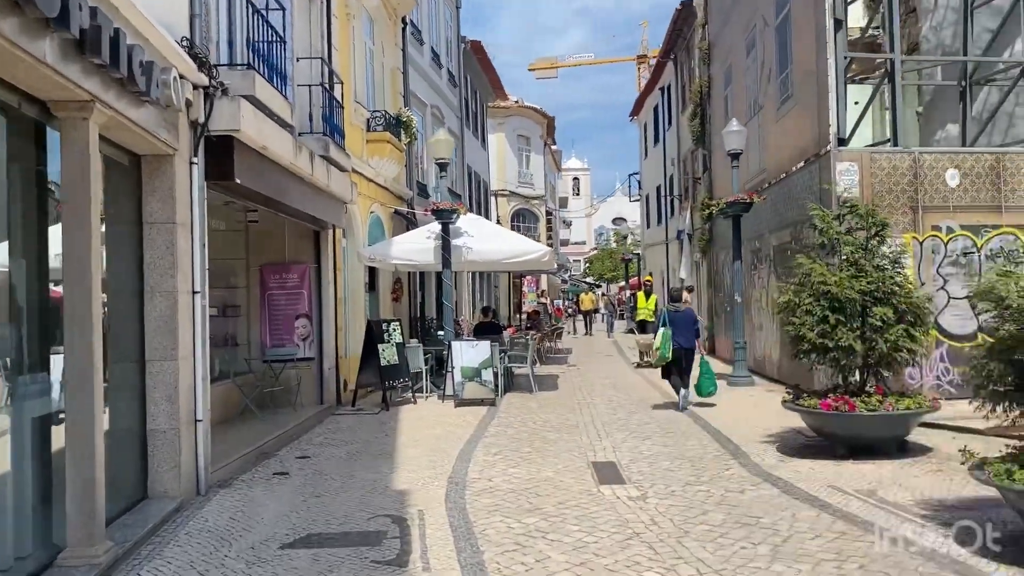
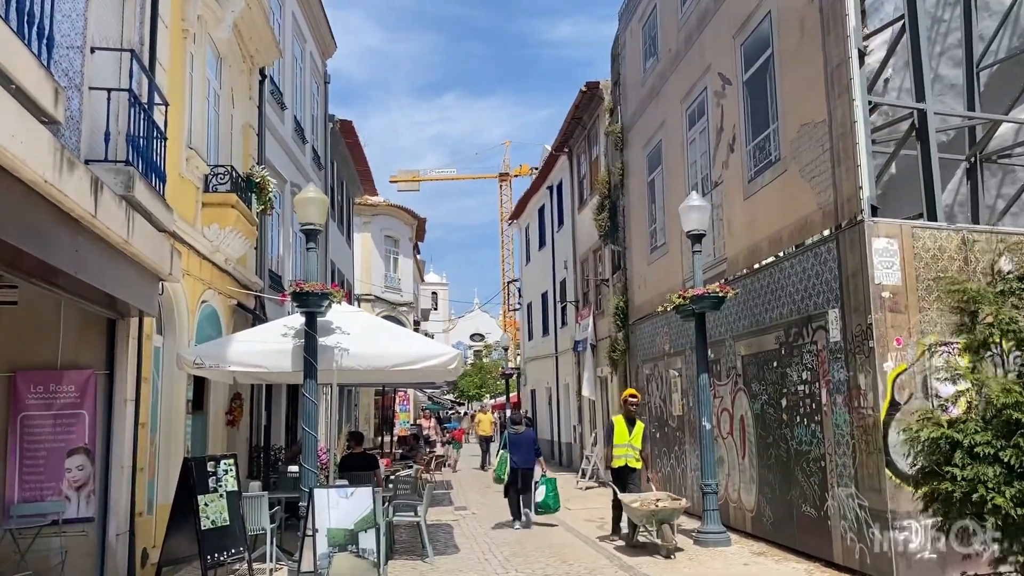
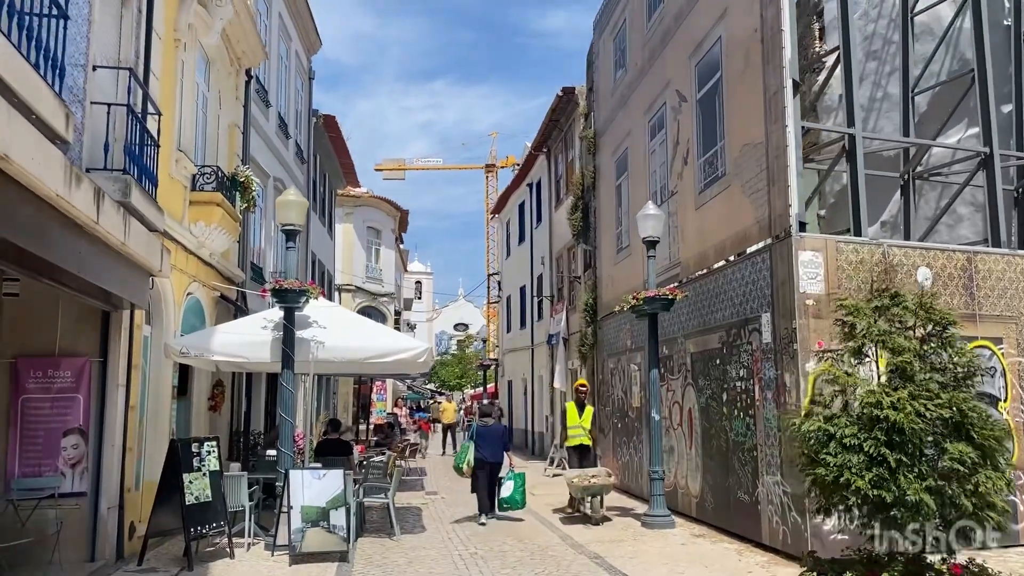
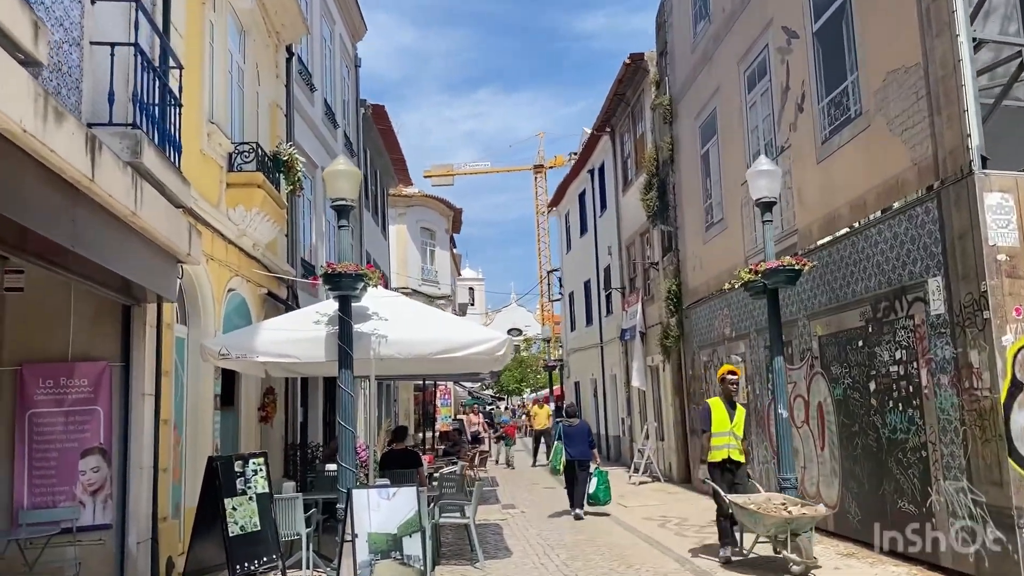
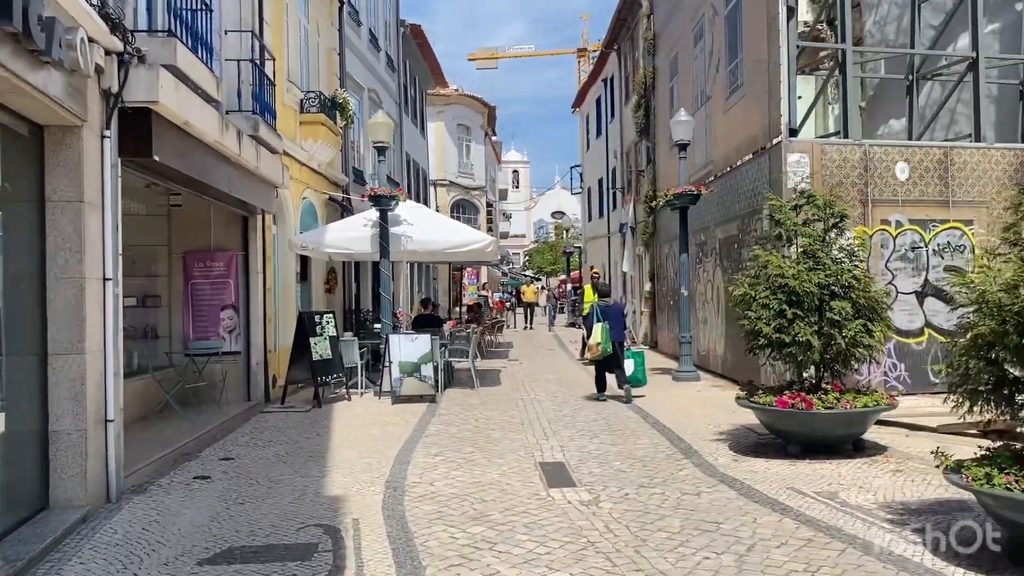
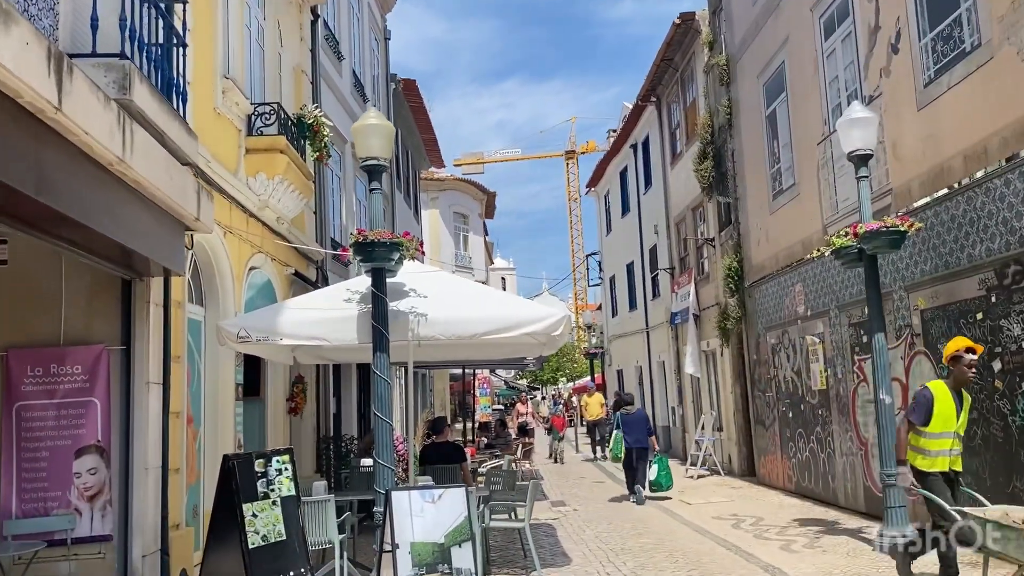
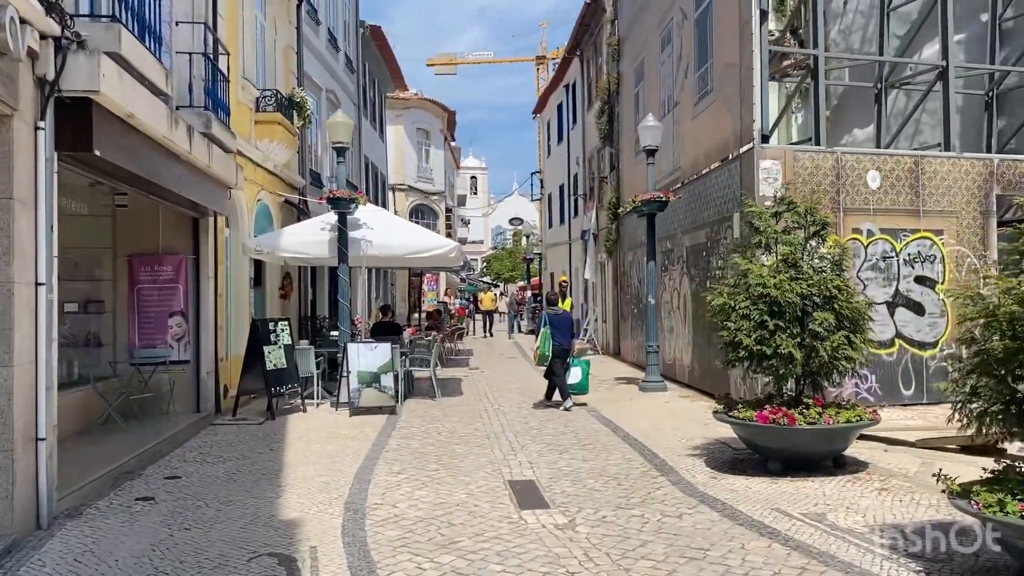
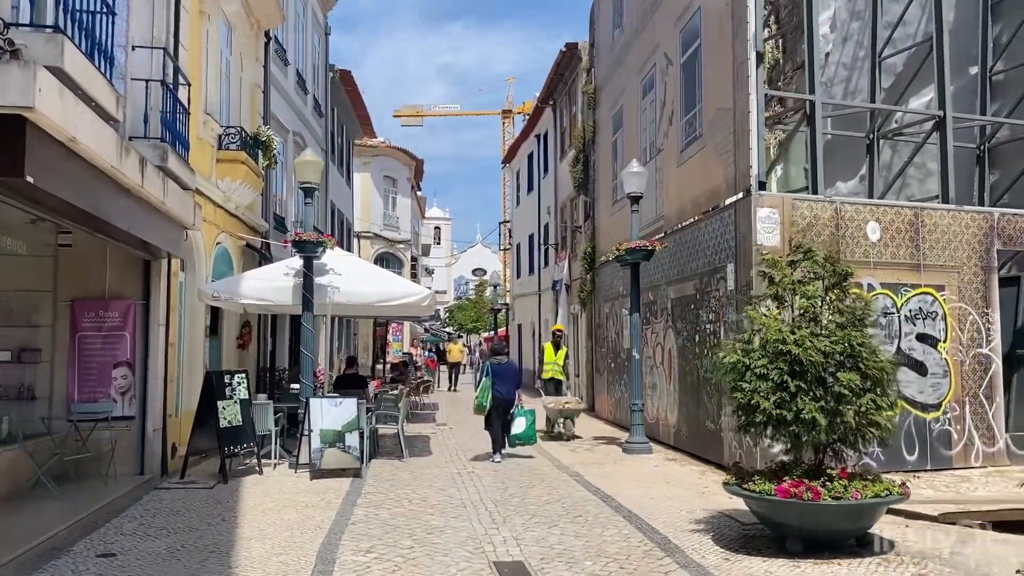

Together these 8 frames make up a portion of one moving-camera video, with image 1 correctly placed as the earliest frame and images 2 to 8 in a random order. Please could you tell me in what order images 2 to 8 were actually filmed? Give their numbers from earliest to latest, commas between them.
5, 7, 8, 3, 2, 4, 6
